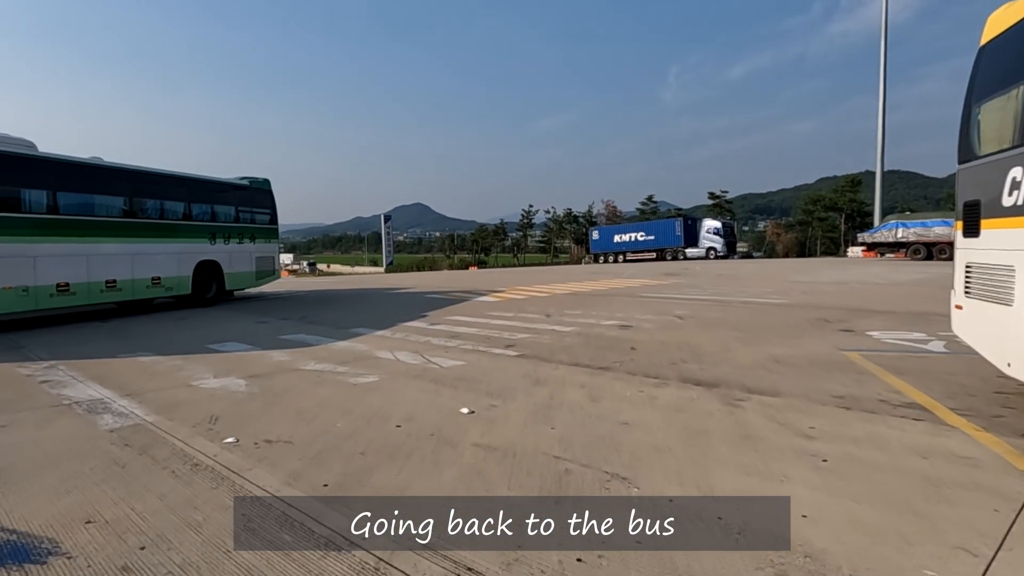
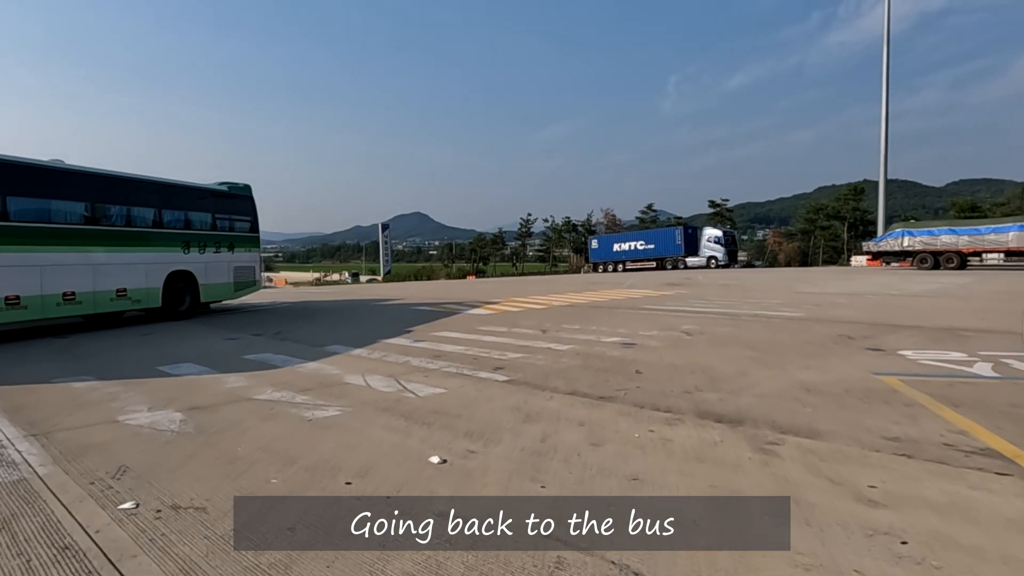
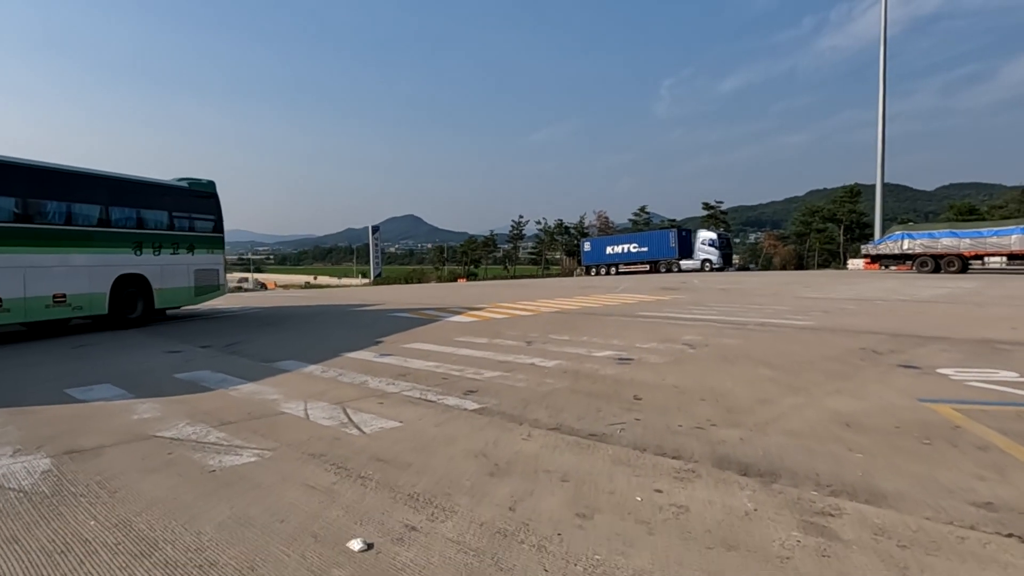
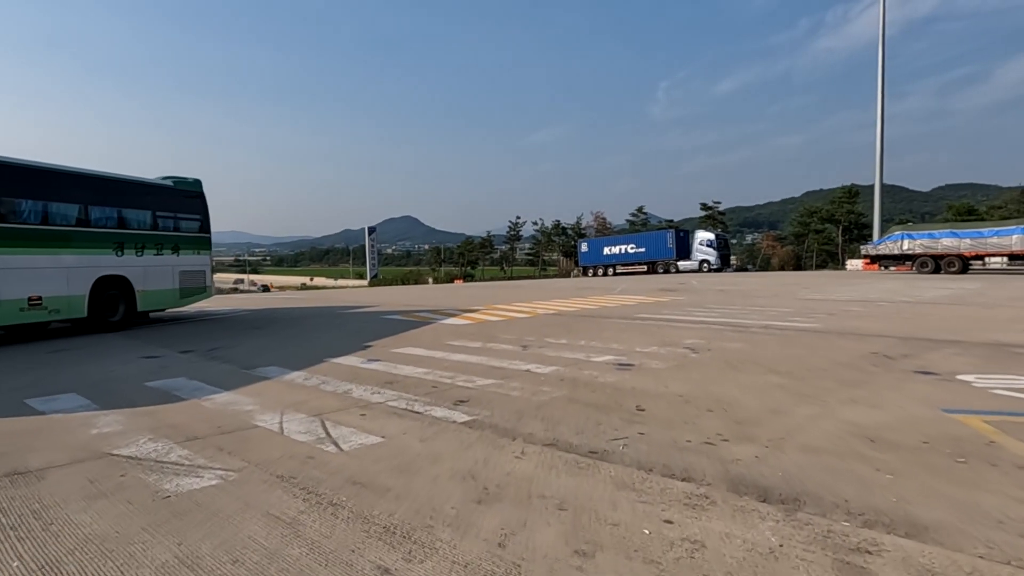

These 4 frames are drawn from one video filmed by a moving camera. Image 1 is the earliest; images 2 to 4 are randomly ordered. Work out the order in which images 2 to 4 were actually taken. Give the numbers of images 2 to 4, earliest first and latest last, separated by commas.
2, 3, 4
